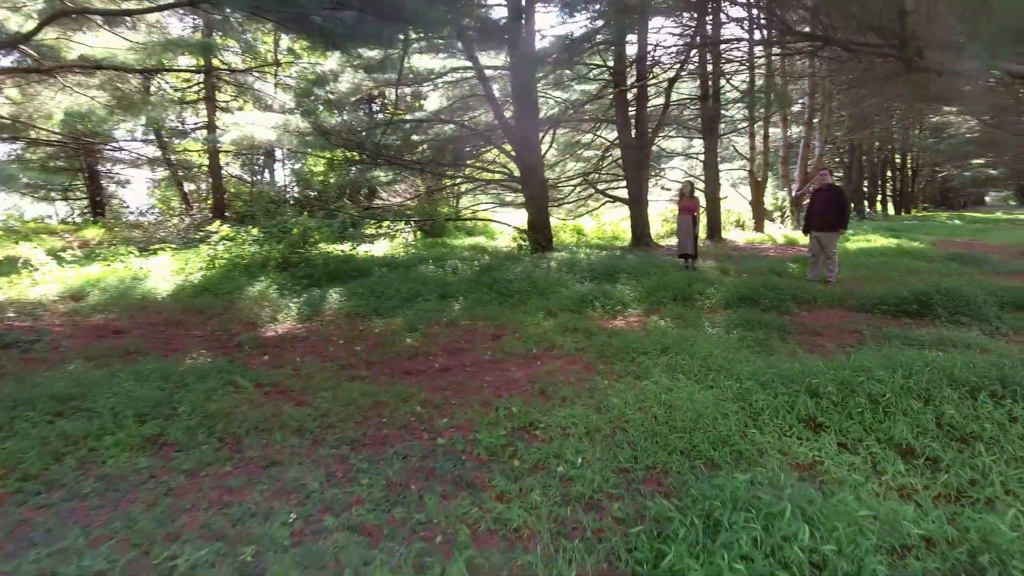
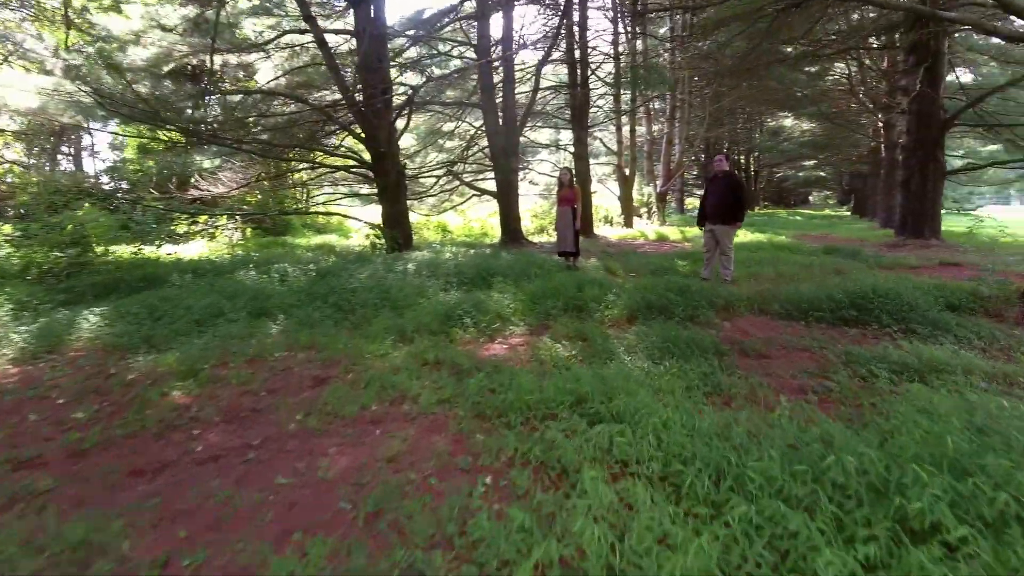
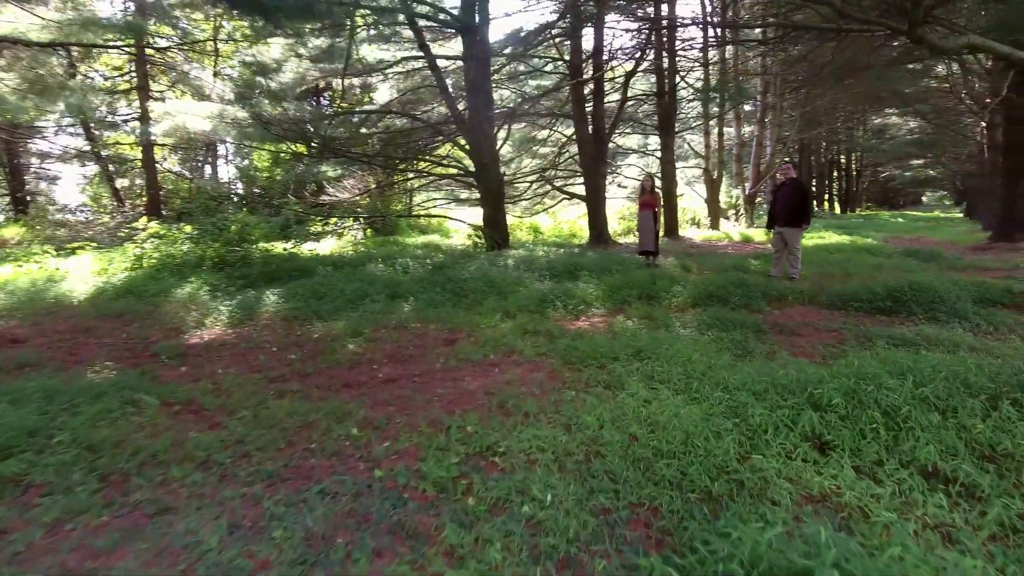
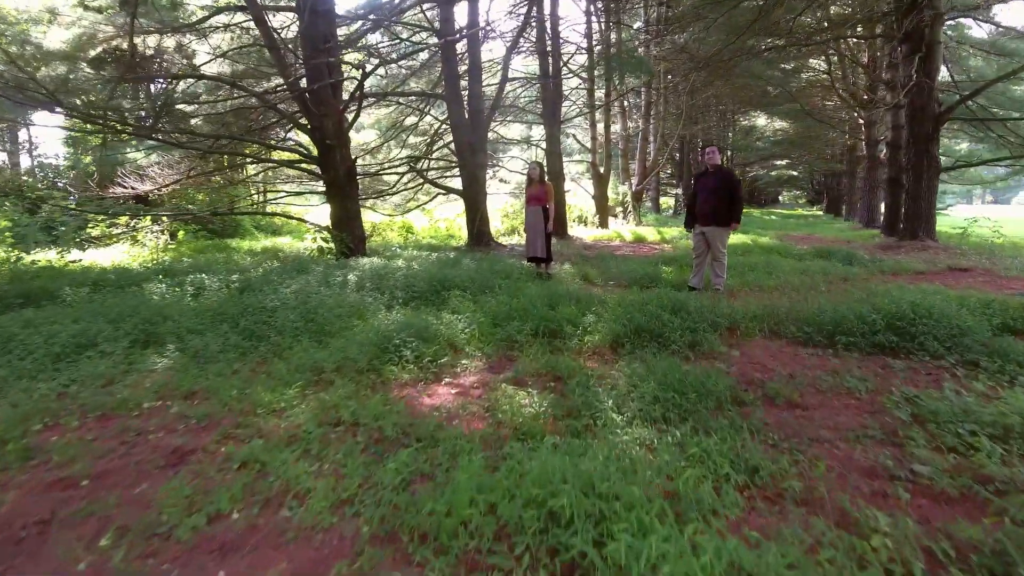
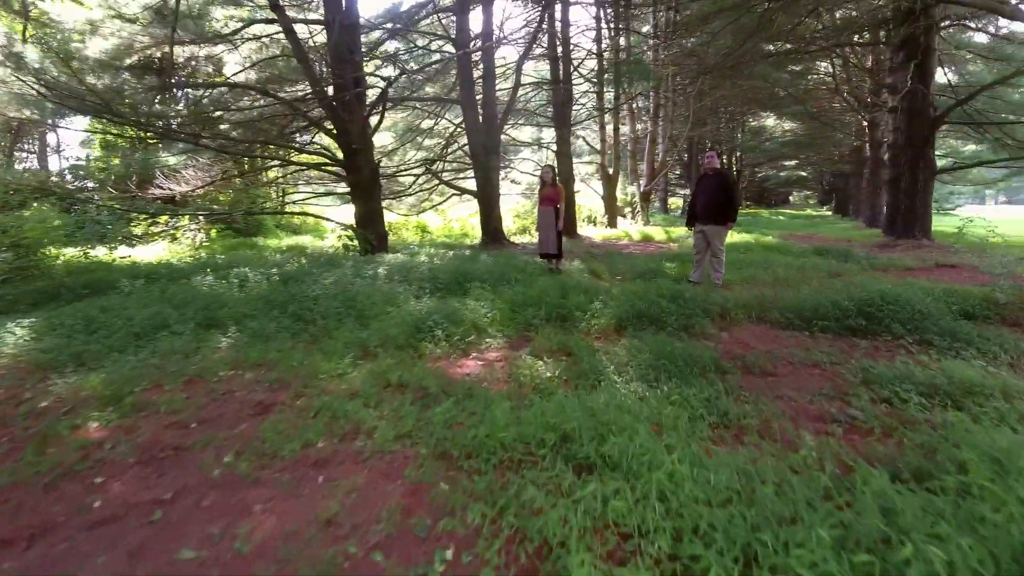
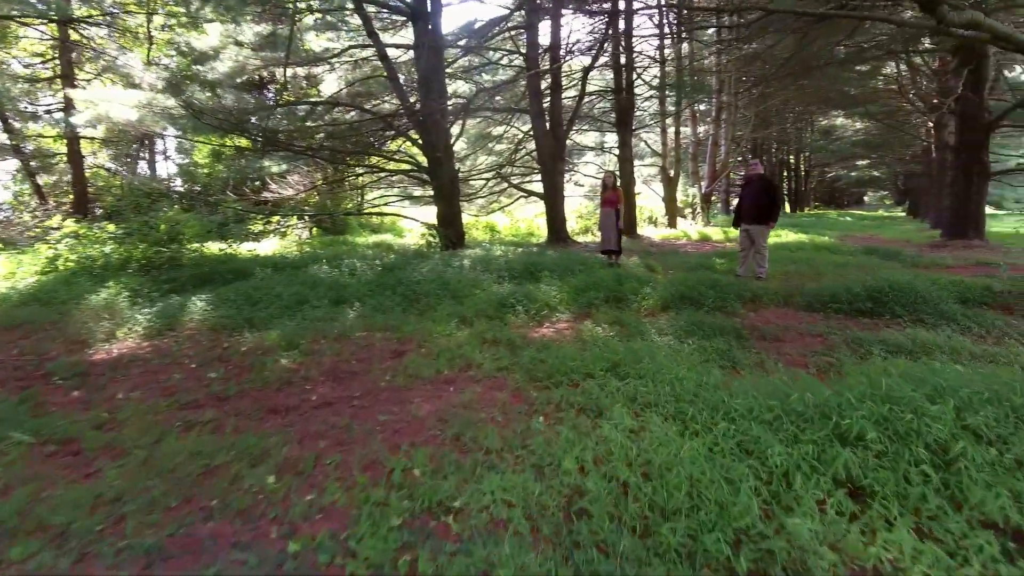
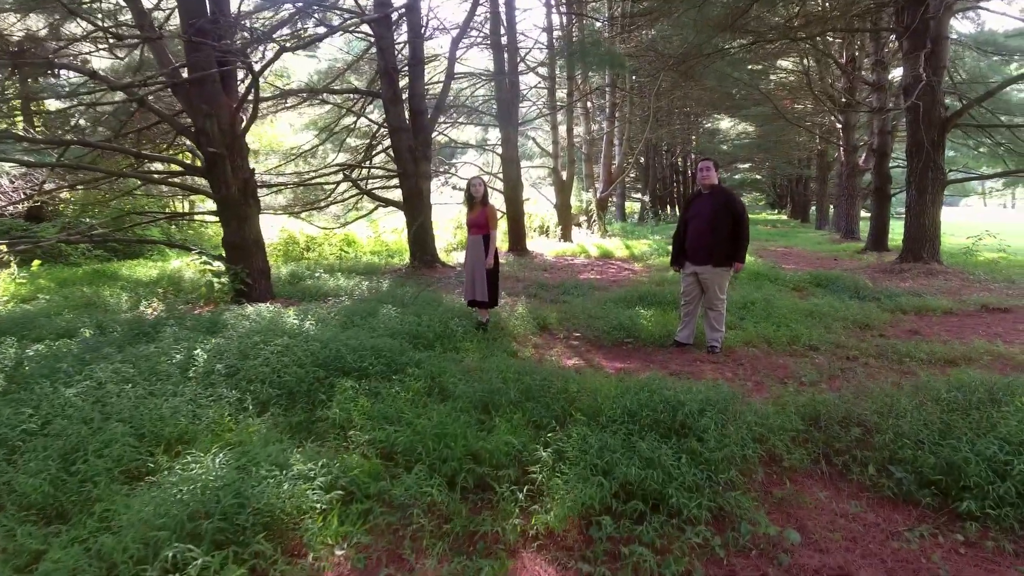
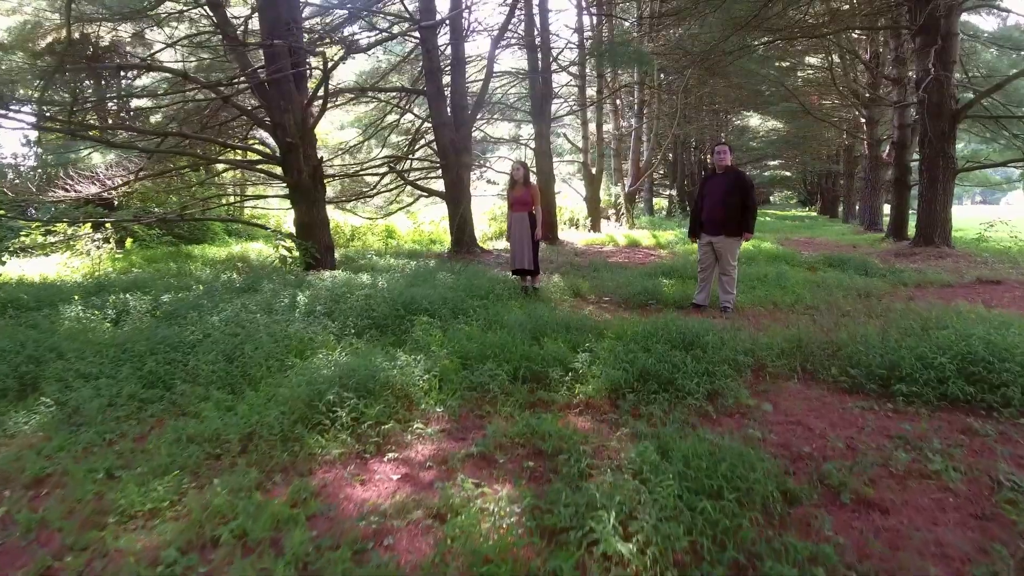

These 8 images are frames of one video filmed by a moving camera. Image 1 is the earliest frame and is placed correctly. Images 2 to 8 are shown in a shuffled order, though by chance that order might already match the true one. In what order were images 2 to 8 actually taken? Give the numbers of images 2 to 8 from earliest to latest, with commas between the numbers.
3, 6, 2, 5, 4, 8, 7
